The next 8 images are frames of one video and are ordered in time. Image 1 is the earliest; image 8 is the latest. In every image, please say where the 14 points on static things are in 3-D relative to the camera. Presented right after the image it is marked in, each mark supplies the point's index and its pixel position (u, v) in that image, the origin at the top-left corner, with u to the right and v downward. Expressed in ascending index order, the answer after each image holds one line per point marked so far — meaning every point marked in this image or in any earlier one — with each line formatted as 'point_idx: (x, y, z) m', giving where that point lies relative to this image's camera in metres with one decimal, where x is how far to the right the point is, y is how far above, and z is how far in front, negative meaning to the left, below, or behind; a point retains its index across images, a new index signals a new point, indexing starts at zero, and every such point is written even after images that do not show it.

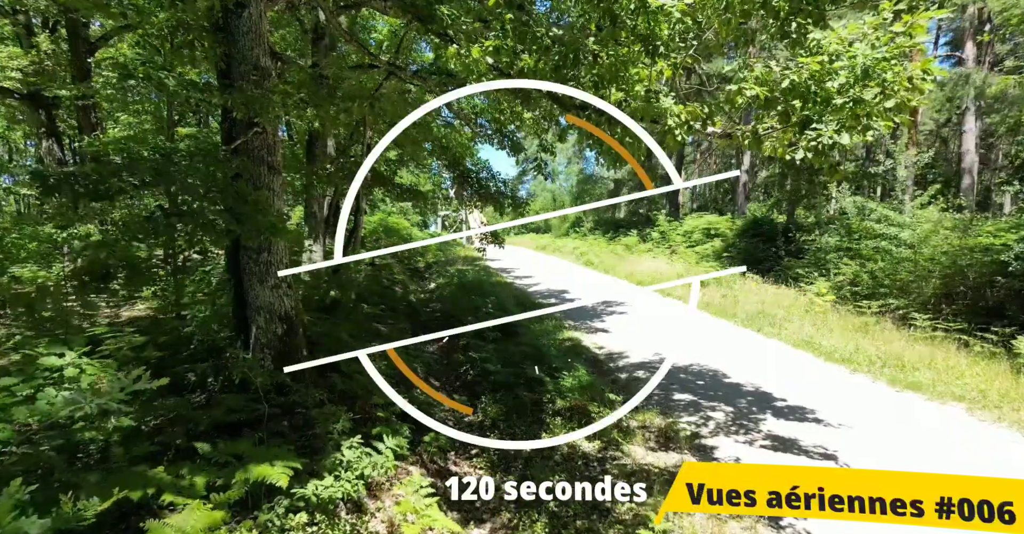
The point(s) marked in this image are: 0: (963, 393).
0: (+5.7, -1.6, +7.2) m
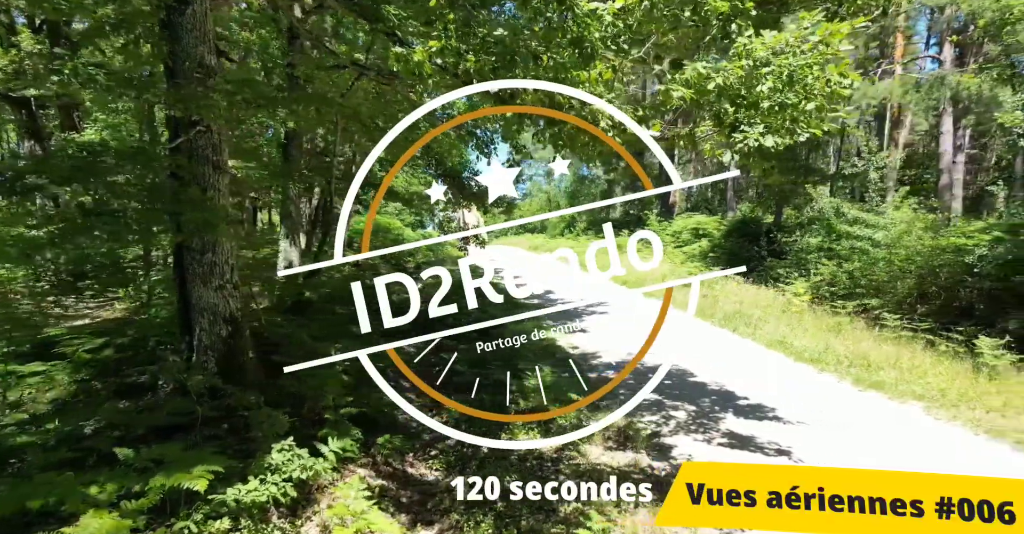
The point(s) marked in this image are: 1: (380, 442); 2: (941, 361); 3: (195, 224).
0: (+5.3, -1.6, +7.3) m
1: (-1.1, -1.5, +4.8) m
2: (+6.8, -1.5, +9.0) m
3: (-2.1, +0.3, +3.8) m
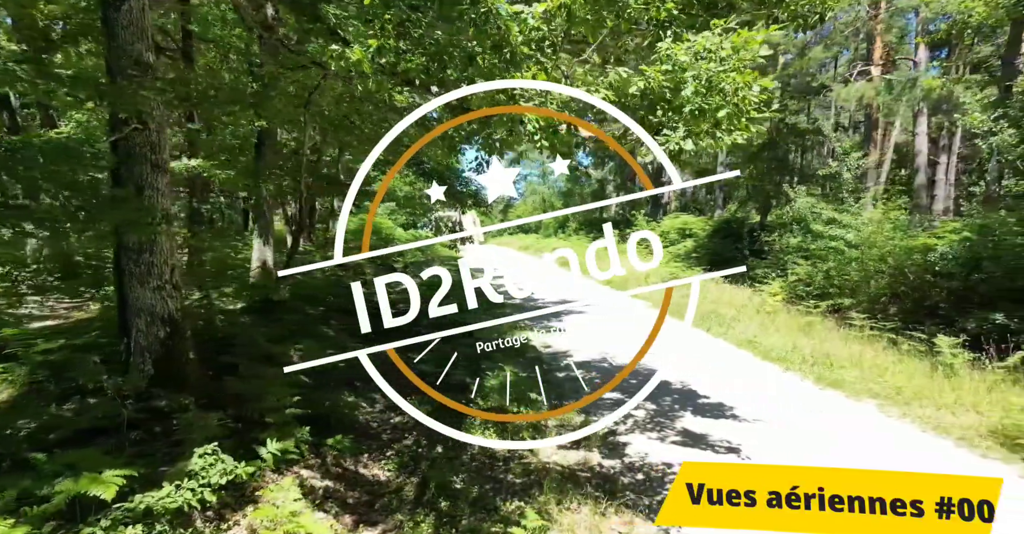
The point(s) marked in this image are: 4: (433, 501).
0: (+4.8, -1.6, +7.5) m
1: (-1.5, -1.5, +4.8) m
2: (+6.3, -1.5, +9.1) m
3: (-2.5, +0.3, +3.8) m
4: (-0.6, -1.7, +4.2) m
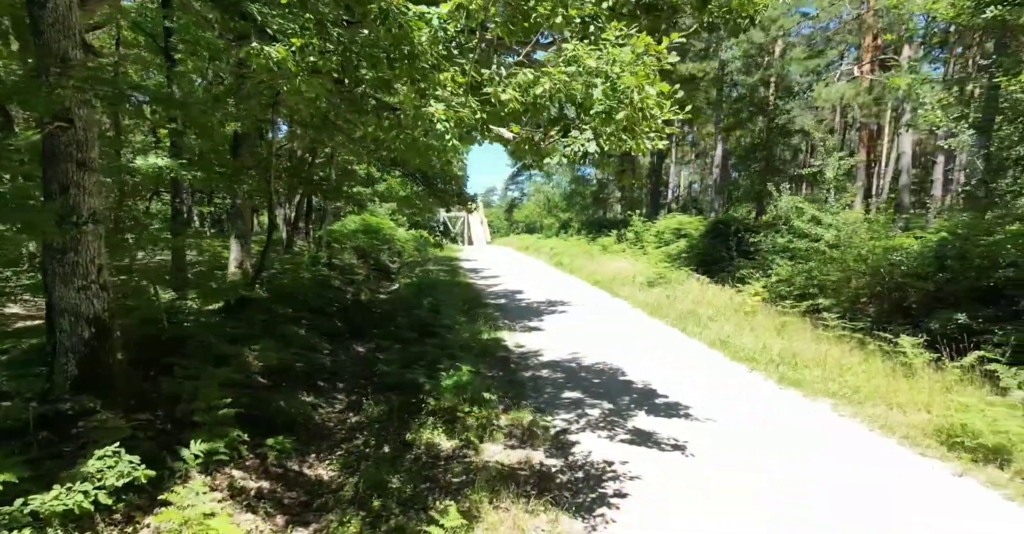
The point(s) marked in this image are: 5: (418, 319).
0: (+4.3, -1.6, +7.5) m
1: (-2.0, -1.5, +4.7) m
2: (+5.7, -1.5, +9.2) m
3: (-3.0, +0.3, +3.7) m
4: (-1.1, -1.7, +4.2) m
5: (-2.1, -1.2, +13.1) m
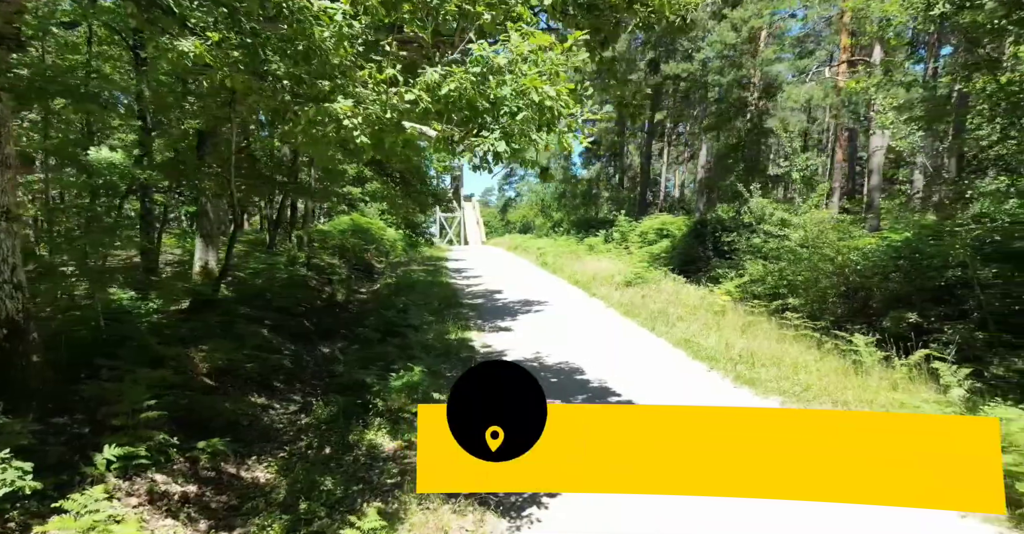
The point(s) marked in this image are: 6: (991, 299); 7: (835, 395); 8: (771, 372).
0: (+3.7, -1.6, +7.6) m
1: (-2.5, -1.5, +4.7) m
2: (+5.1, -1.5, +9.4) m
3: (-3.5, +0.3, +3.6) m
4: (-1.6, -1.7, +4.1) m
5: (-2.8, -1.2, +13.1) m
6: (+7.1, -0.5, +8.4) m
7: (+4.0, -1.6, +7.1) m
8: (+3.9, -1.6, +8.6) m
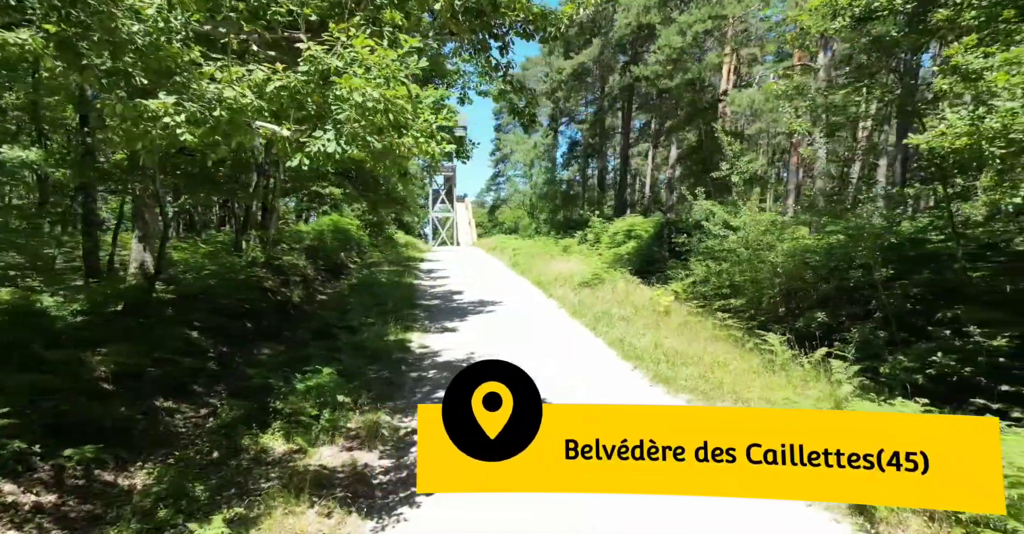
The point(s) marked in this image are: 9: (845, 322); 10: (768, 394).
0: (+2.6, -1.6, +7.8) m
1: (-3.5, -1.5, +4.5) m
2: (+3.9, -1.5, +9.6) m
3: (-4.4, +0.3, +3.4) m
4: (-2.5, -1.7, +4.0) m
5: (-4.2, -1.2, +12.9) m
6: (+5.9, -0.5, +8.7) m
7: (+2.9, -1.6, +7.3) m
8: (+2.7, -1.6, +8.8) m
9: (+5.6, -0.9, +9.6) m
10: (+3.2, -1.5, +7.0) m
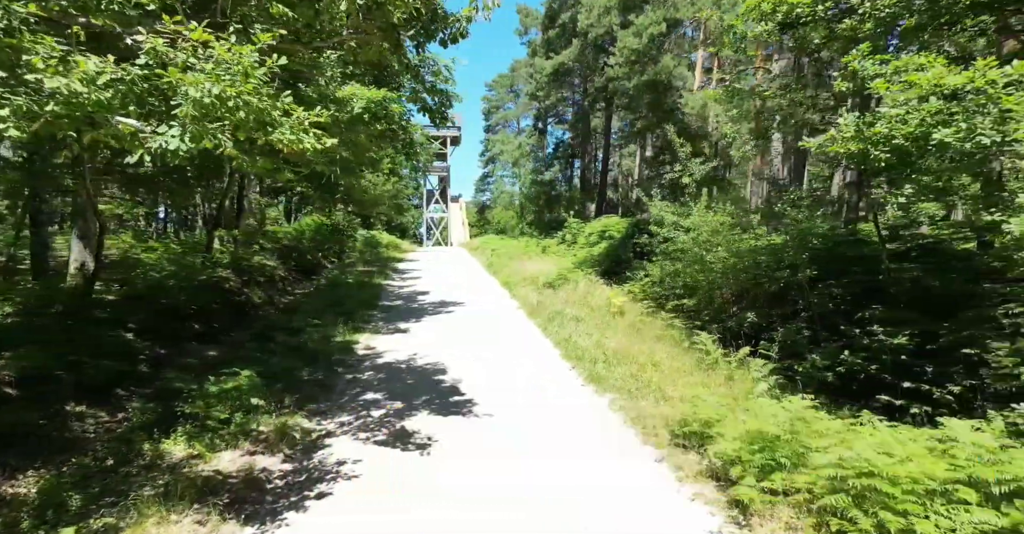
0: (+1.6, -1.6, +7.9) m
1: (-4.3, -1.5, +4.3) m
2: (+2.8, -1.5, +9.7) m
3: (-5.1, +0.3, +3.2) m
4: (-3.3, -1.7, +3.8) m
5: (-5.4, -1.2, +12.6) m
6: (+4.9, -0.5, +9.0) m
7: (+2.0, -1.6, +7.4) m
8: (+1.7, -1.6, +8.9) m
9: (+4.5, -0.9, +9.8) m
10: (+2.2, -1.6, +7.1) m
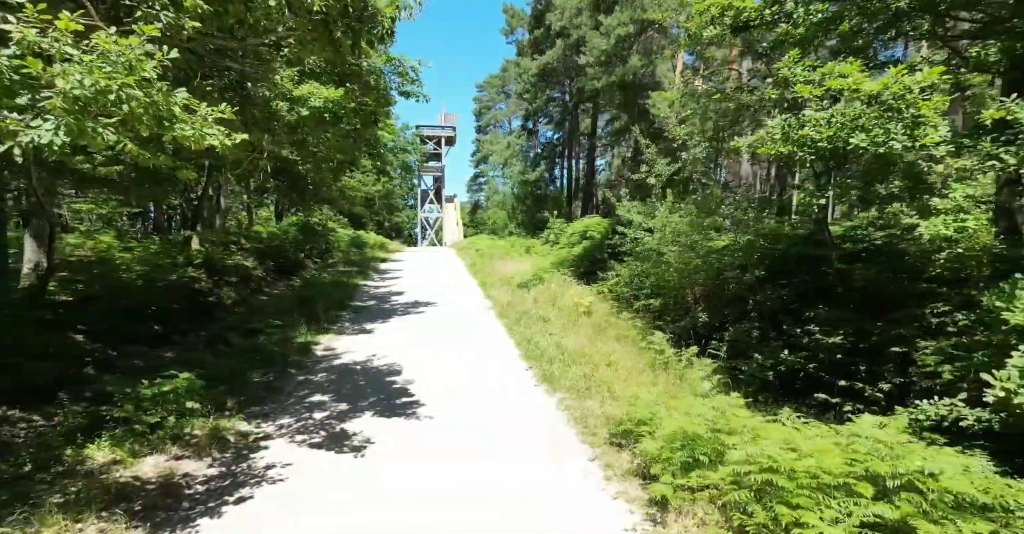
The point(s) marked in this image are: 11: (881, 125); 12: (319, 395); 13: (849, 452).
0: (+0.9, -1.6, +7.9) m
1: (-4.9, -1.5, +4.1) m
2: (+2.1, -1.5, +9.8) m
3: (-5.7, +0.3, +3.0) m
4: (-3.9, -1.7, +3.7) m
5: (-6.3, -1.2, +12.4) m
6: (+4.2, -0.5, +9.1) m
7: (+1.3, -1.6, +7.4) m
8: (+1.0, -1.6, +8.9) m
9: (+3.8, -0.9, +9.9) m
10: (+1.6, -1.6, +7.2) m
11: (+3.7, +1.4, +5.7) m
12: (-2.6, -1.7, +7.7) m
13: (+2.3, -1.2, +3.8) m
